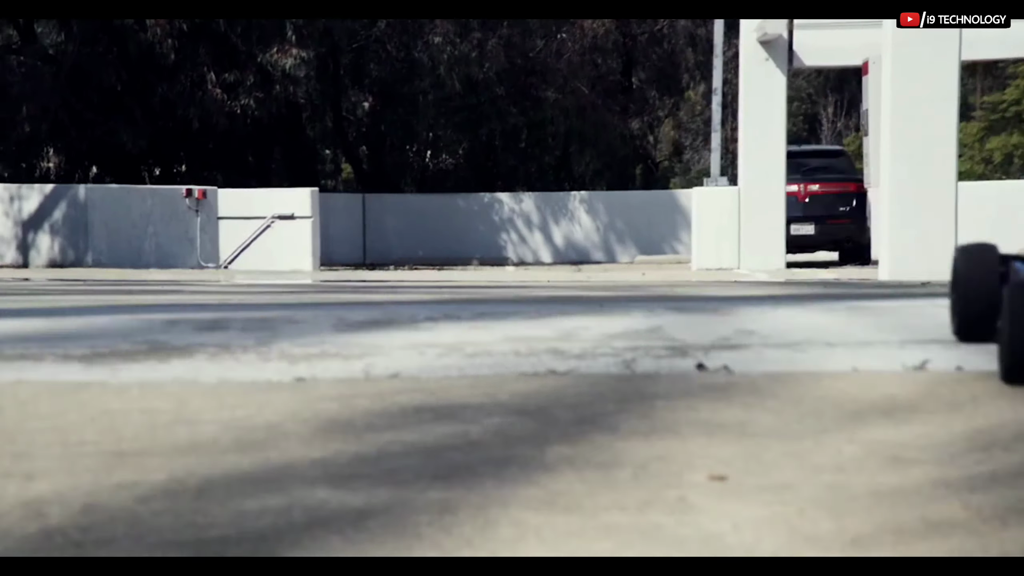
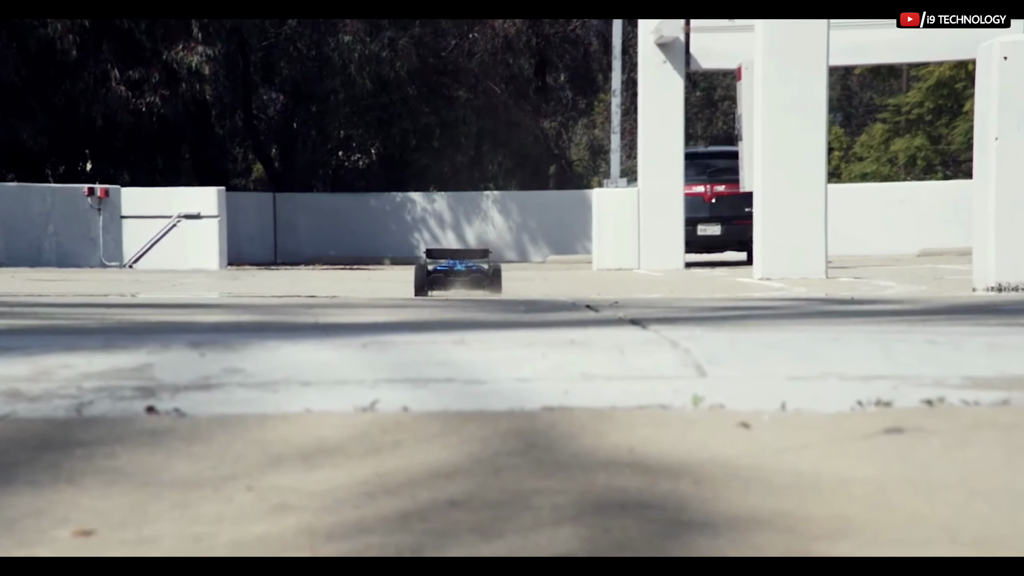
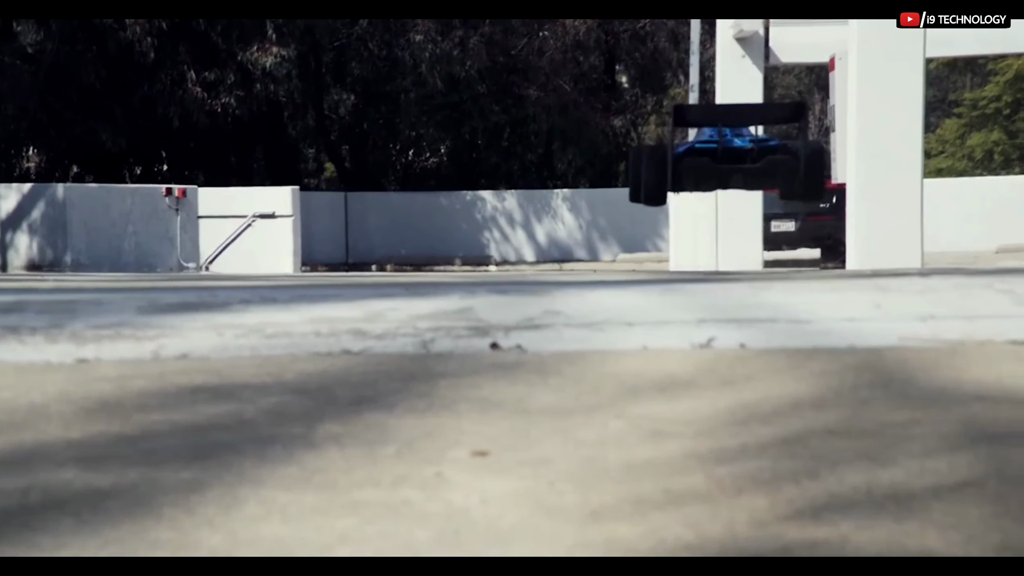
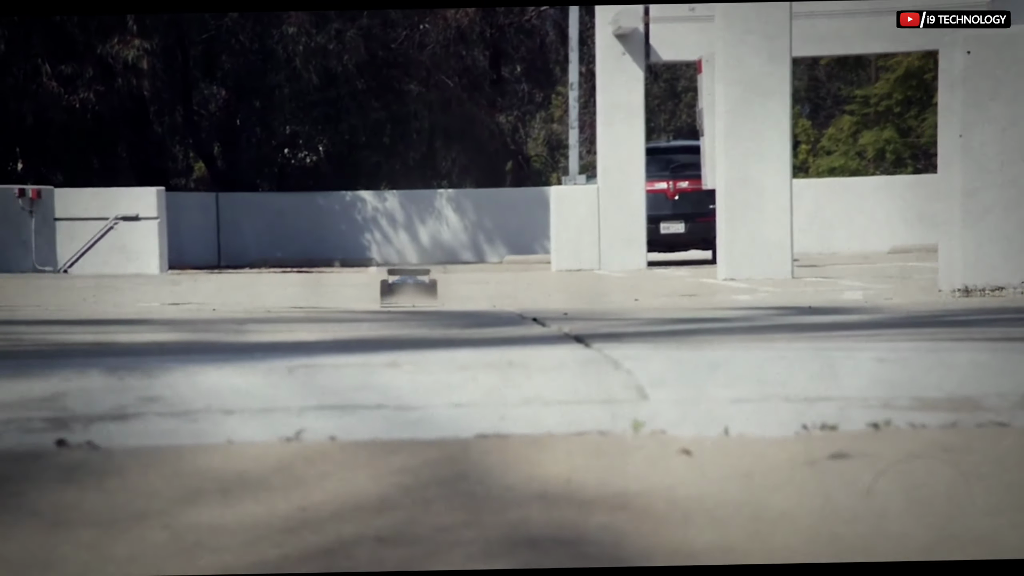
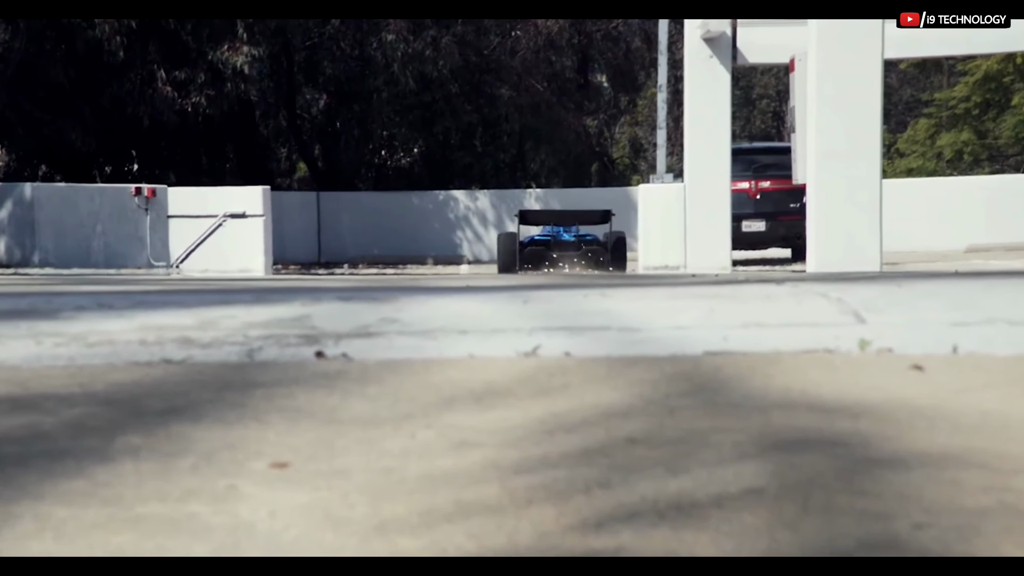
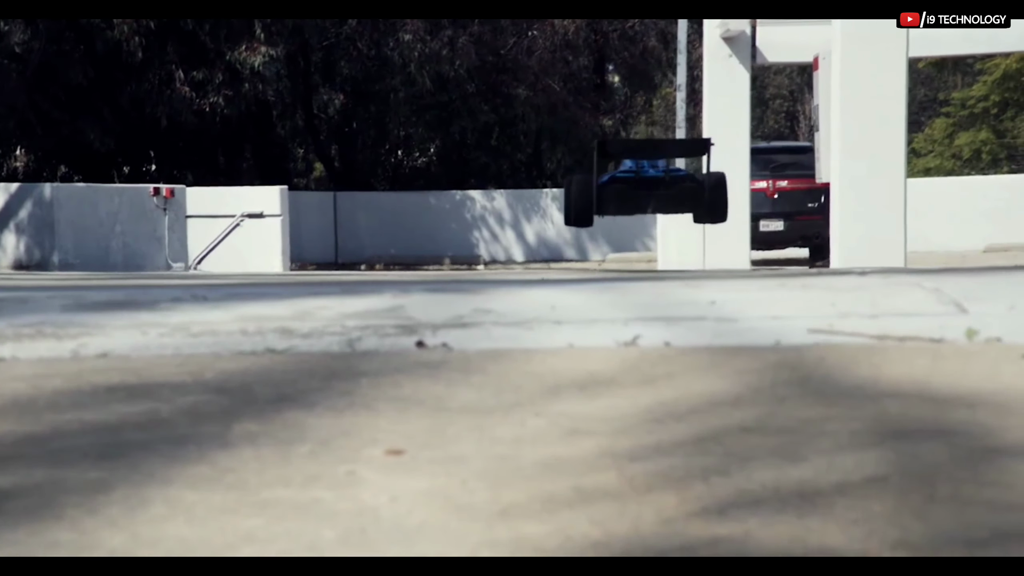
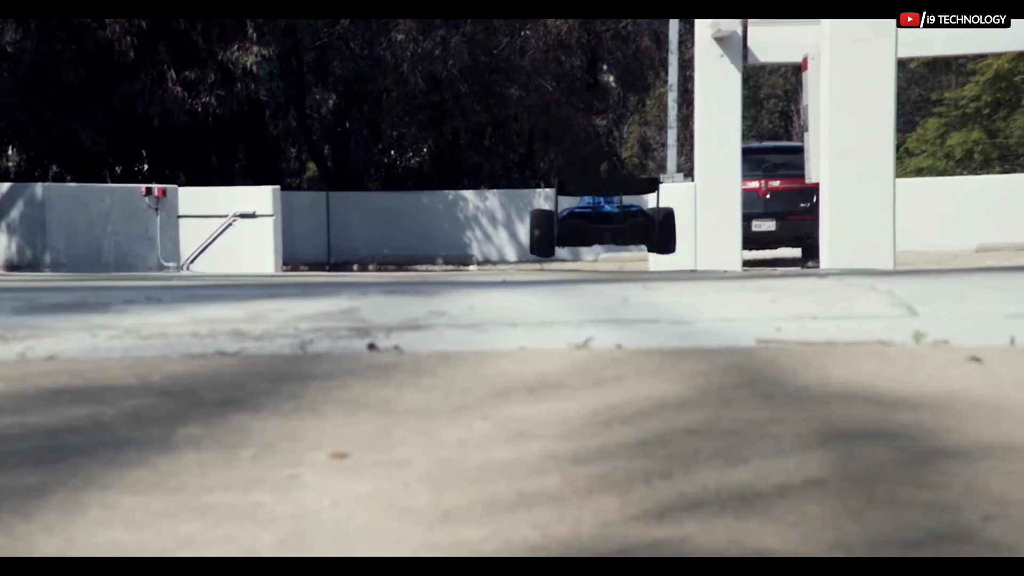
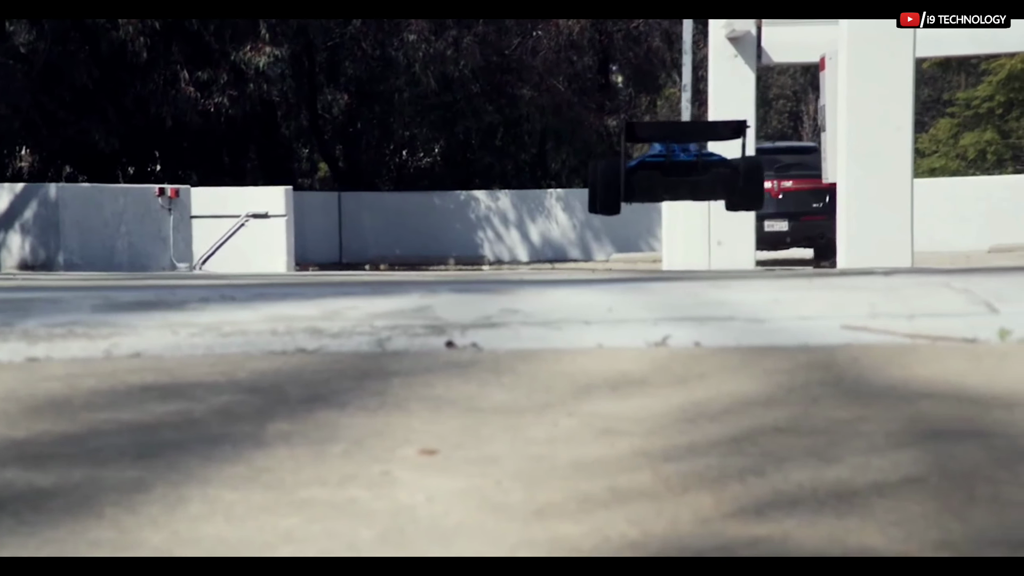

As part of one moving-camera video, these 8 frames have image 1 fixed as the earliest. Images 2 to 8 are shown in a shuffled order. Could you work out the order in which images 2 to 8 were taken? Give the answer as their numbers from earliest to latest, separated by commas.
3, 8, 6, 7, 5, 2, 4
